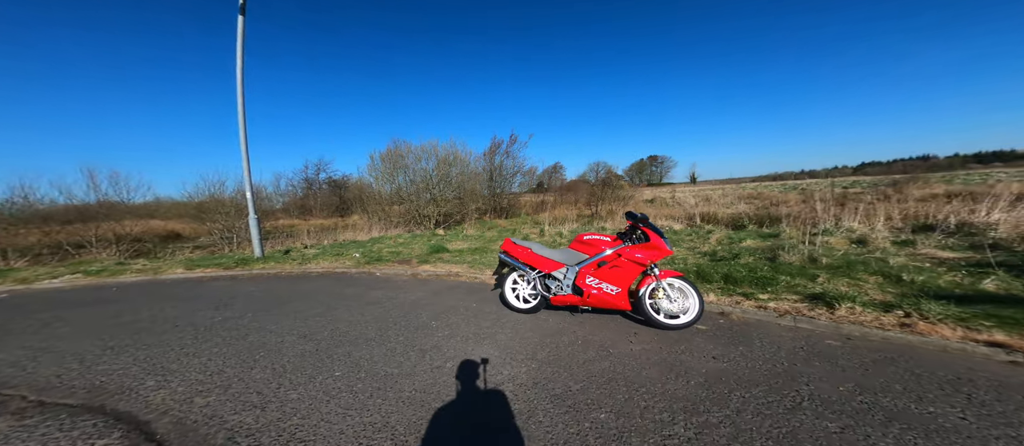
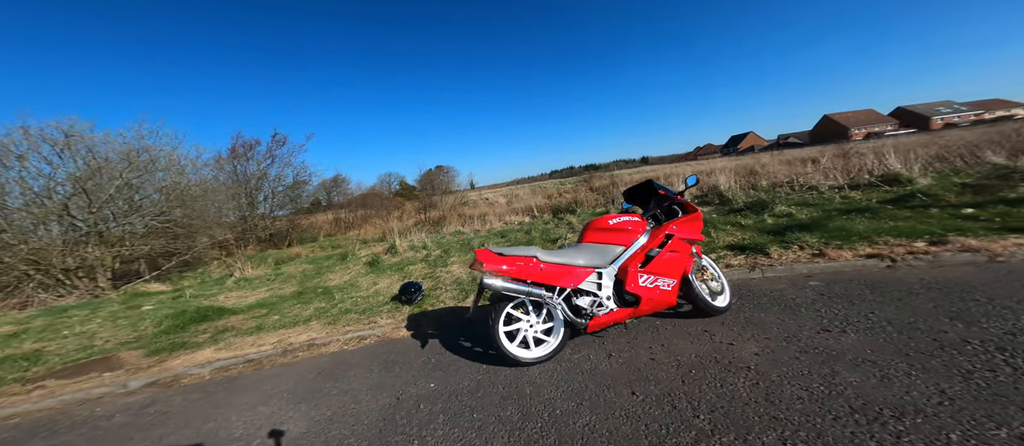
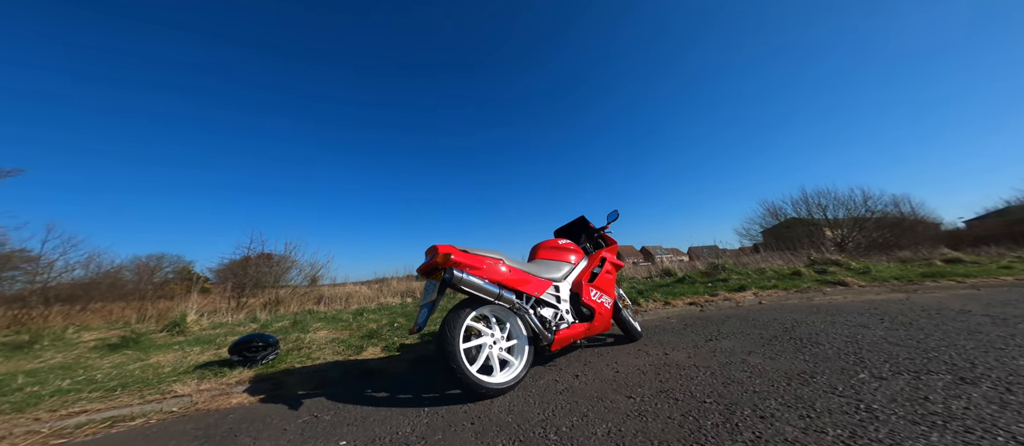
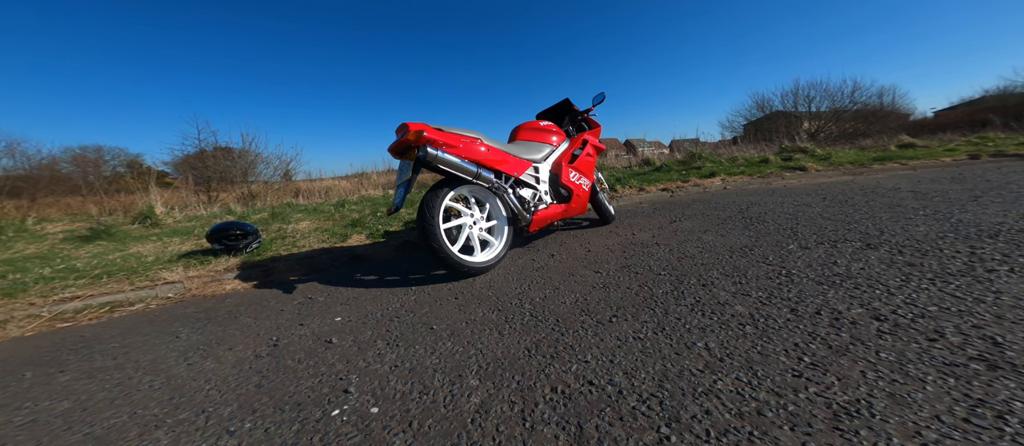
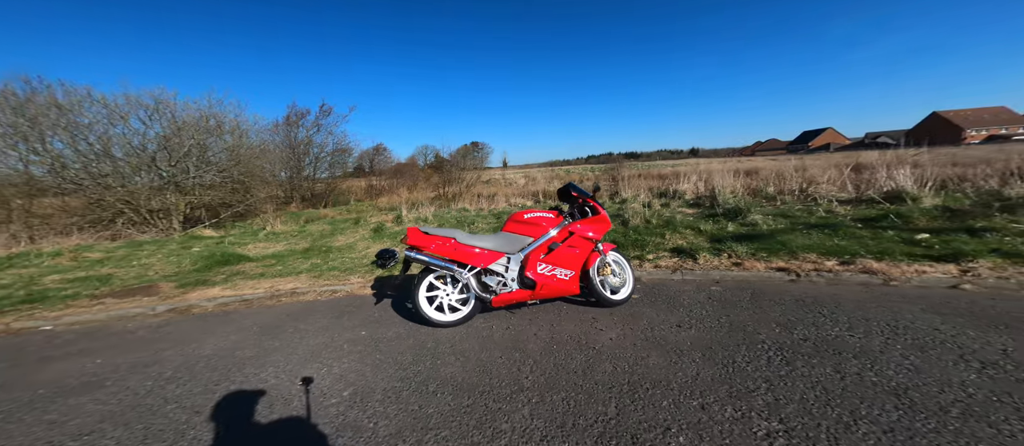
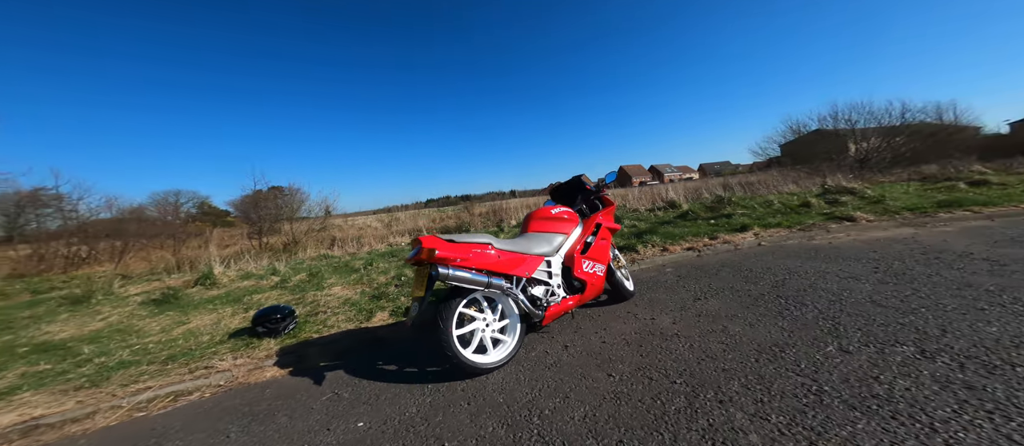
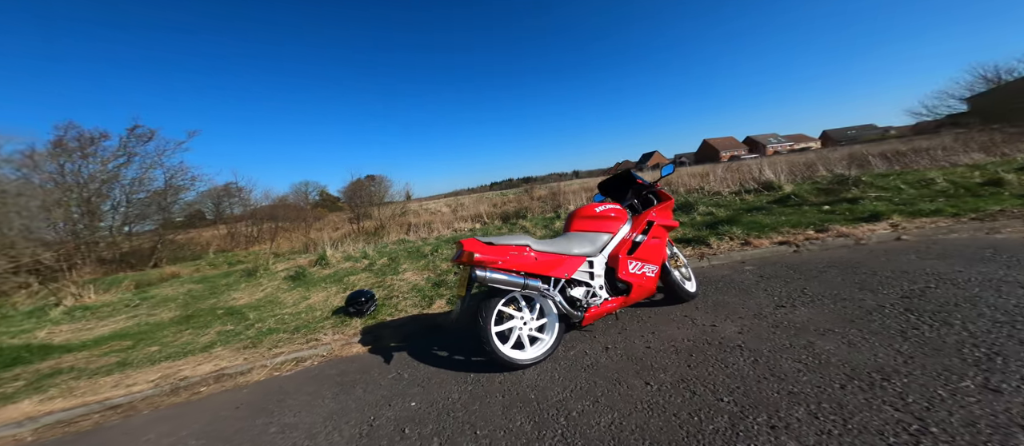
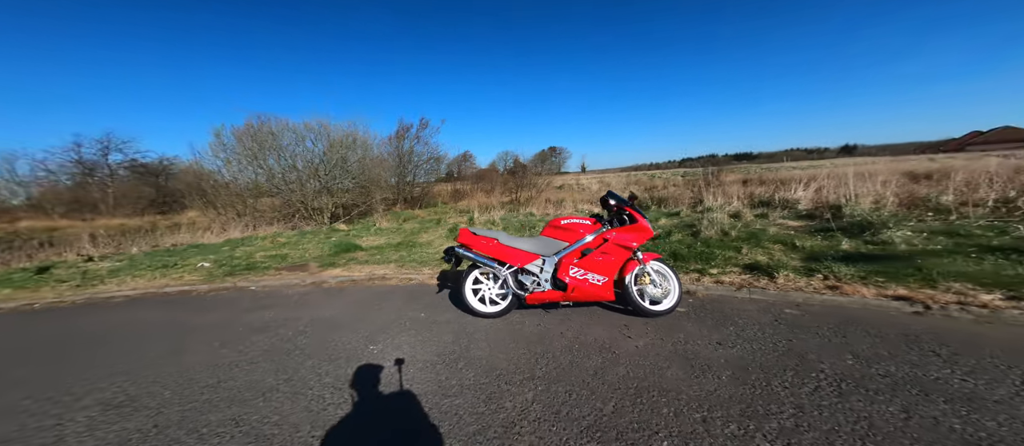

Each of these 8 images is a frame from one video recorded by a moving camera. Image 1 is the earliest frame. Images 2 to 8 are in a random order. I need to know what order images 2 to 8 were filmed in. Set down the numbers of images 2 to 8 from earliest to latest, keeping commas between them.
8, 5, 2, 7, 6, 3, 4
